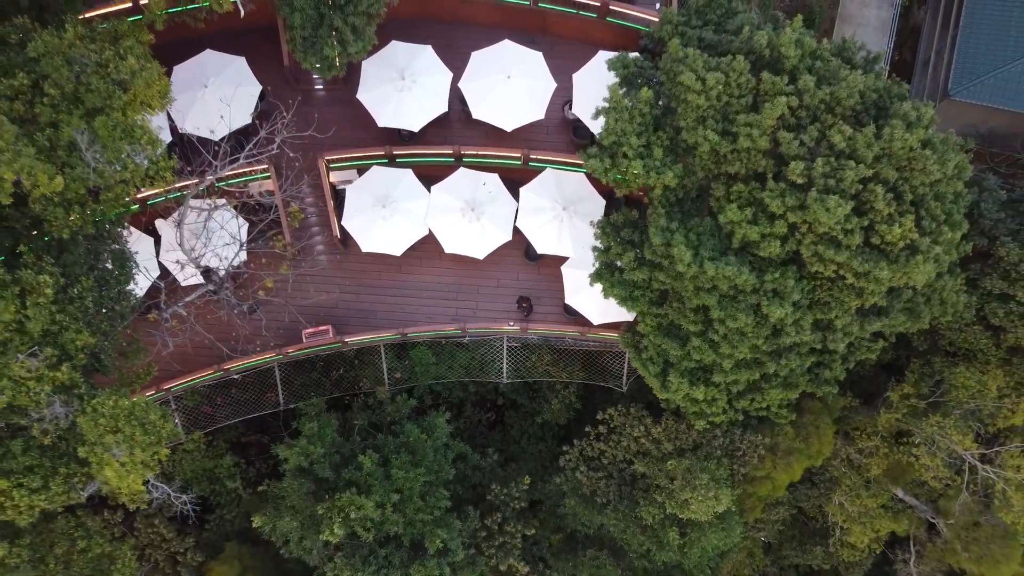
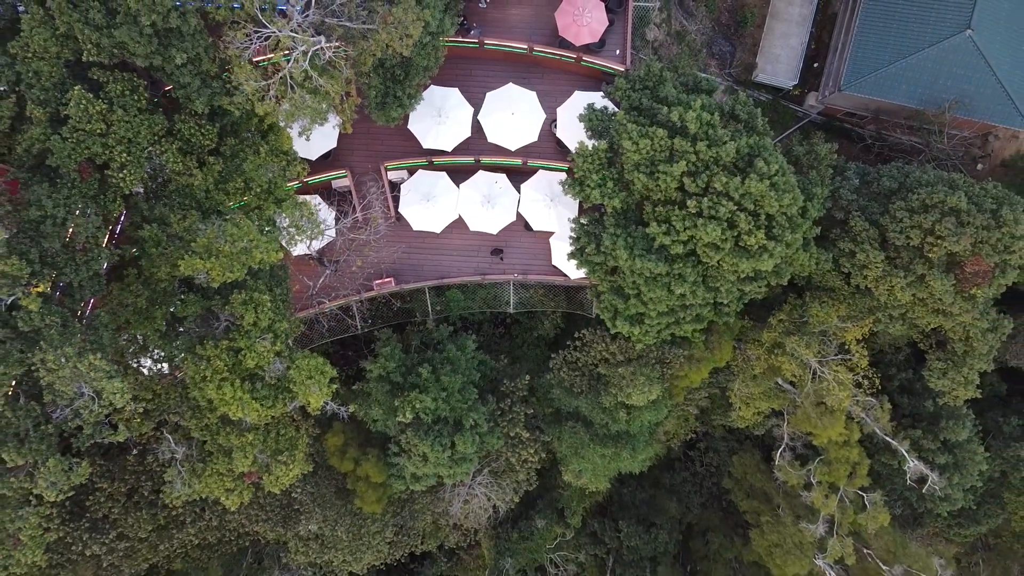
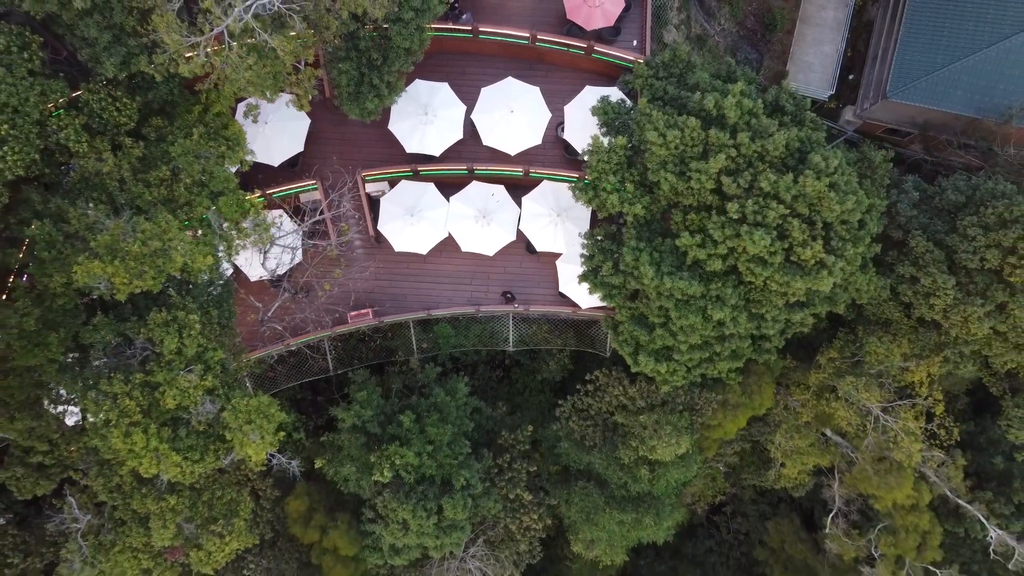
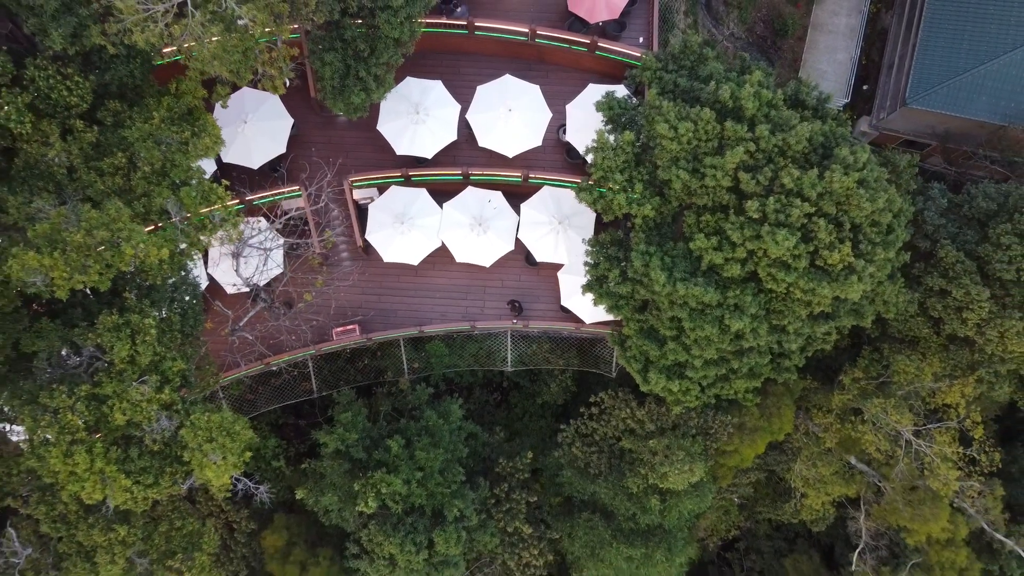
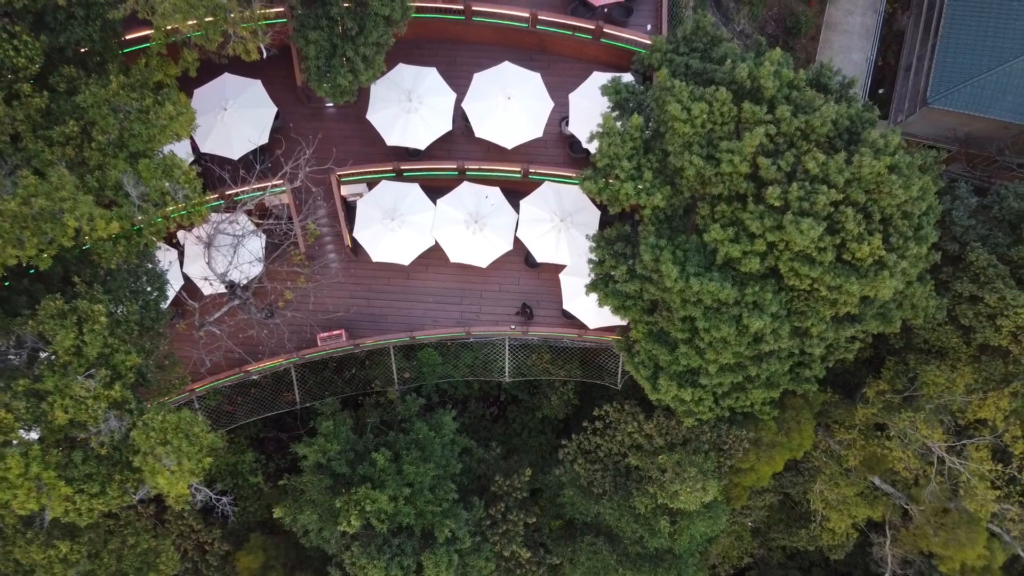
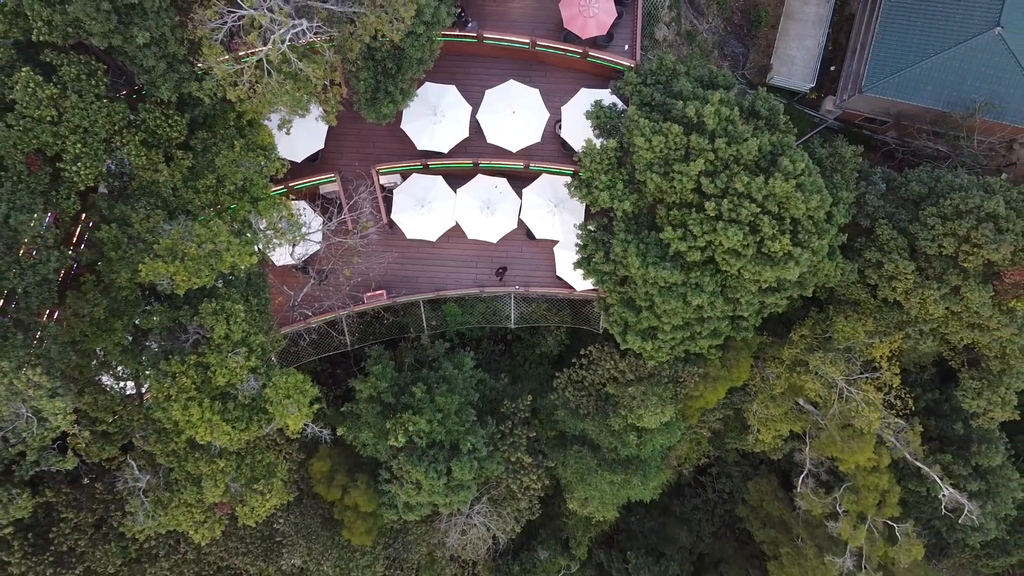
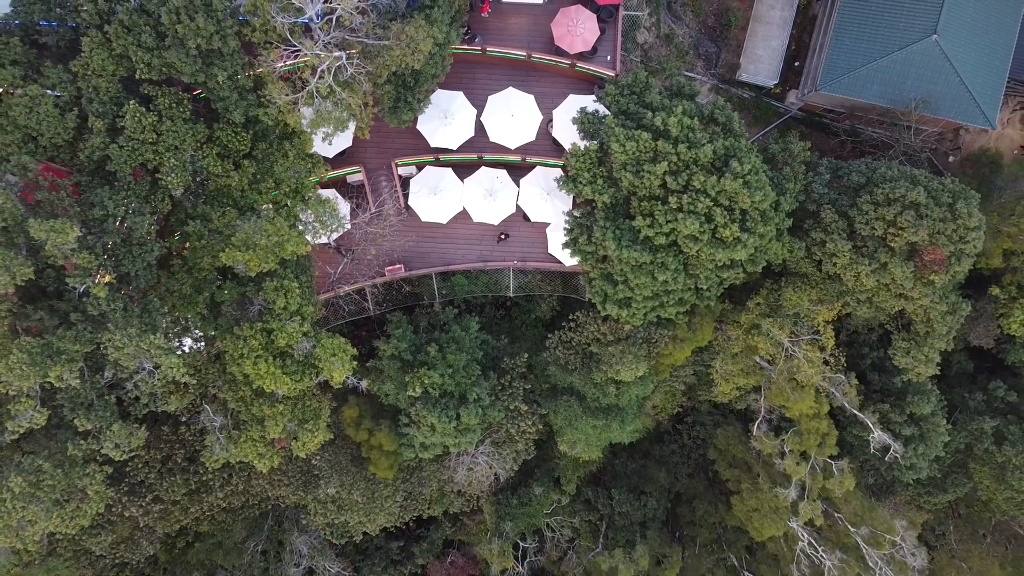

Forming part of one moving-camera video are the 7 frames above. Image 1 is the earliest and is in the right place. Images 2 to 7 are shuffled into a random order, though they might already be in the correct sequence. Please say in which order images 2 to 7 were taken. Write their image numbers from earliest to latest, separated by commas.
5, 4, 3, 6, 2, 7
